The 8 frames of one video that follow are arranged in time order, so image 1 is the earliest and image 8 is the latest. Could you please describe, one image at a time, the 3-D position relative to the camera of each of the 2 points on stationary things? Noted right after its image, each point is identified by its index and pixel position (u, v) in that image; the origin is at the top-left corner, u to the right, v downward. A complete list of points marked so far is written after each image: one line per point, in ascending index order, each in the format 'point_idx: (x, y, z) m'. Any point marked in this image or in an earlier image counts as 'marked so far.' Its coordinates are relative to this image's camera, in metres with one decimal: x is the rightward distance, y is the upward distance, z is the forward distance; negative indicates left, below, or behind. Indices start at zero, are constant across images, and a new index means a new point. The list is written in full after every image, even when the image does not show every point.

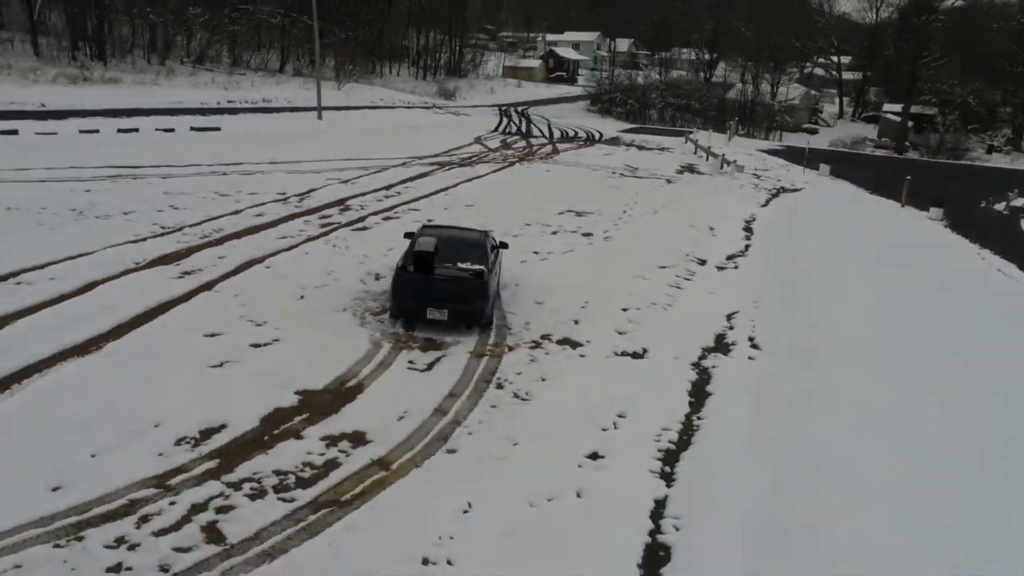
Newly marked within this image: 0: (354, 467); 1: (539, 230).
0: (-1.4, -1.5, +6.4) m
1: (+0.6, +1.2, +16.5) m
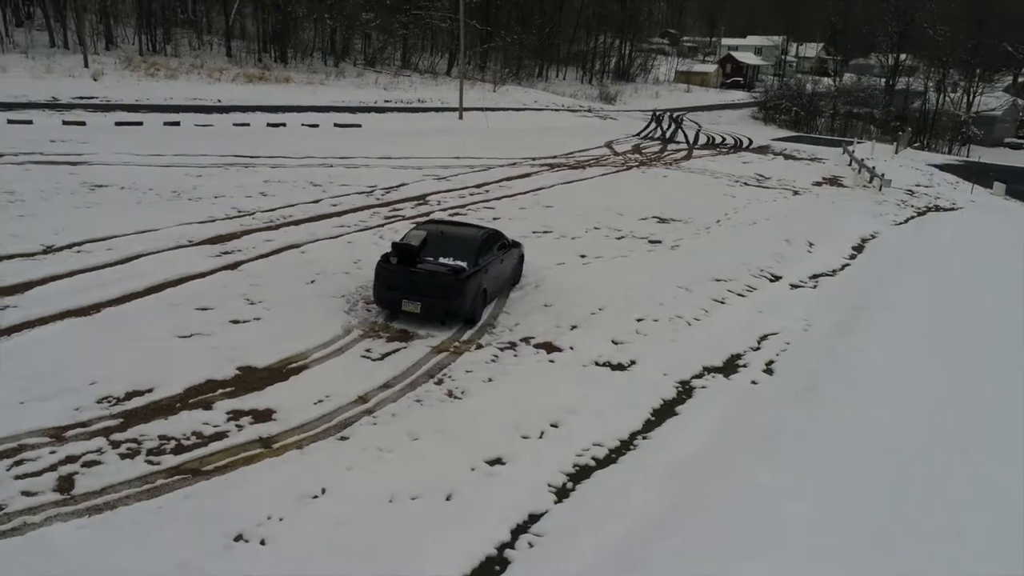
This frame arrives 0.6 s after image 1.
0: (-2.4, -1.3, +6.6) m
1: (+1.9, +1.1, +16.1) m
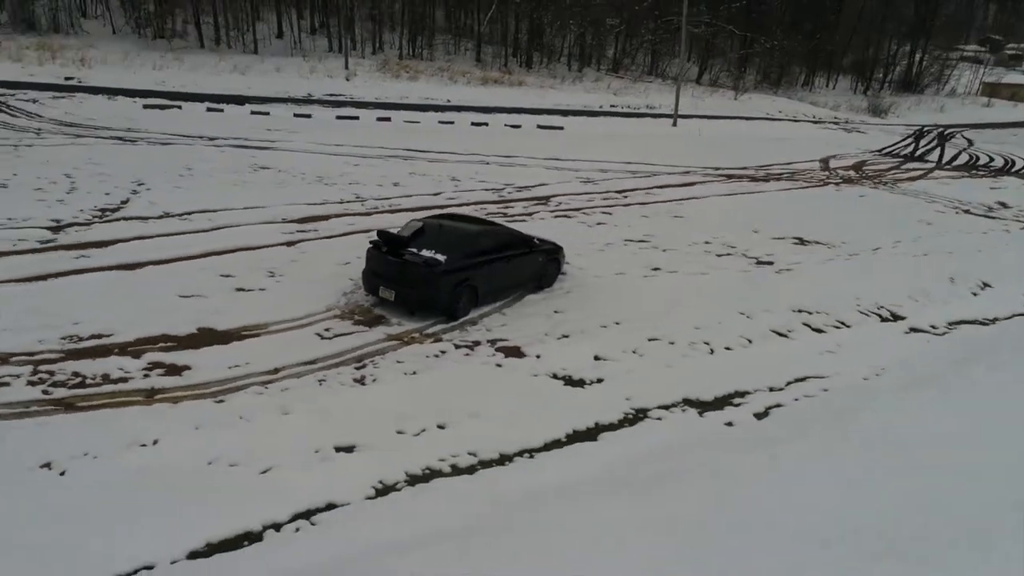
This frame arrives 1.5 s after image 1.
0: (-3.8, -1.0, +7.4) m
1: (+3.8, +0.7, +14.8) m
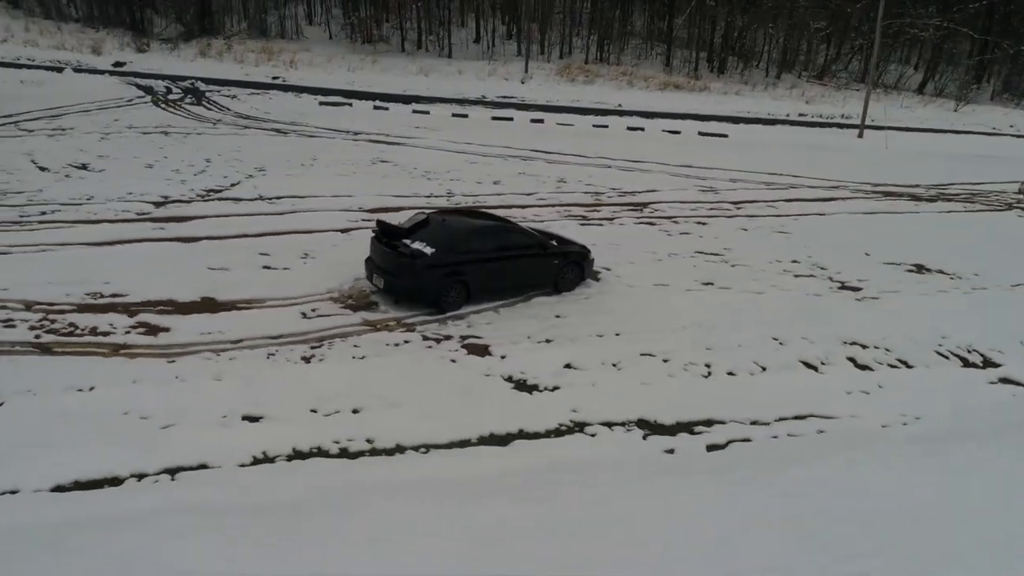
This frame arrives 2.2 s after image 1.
0: (-4.5, -0.6, +8.4) m
1: (+4.8, +0.3, +13.5) m
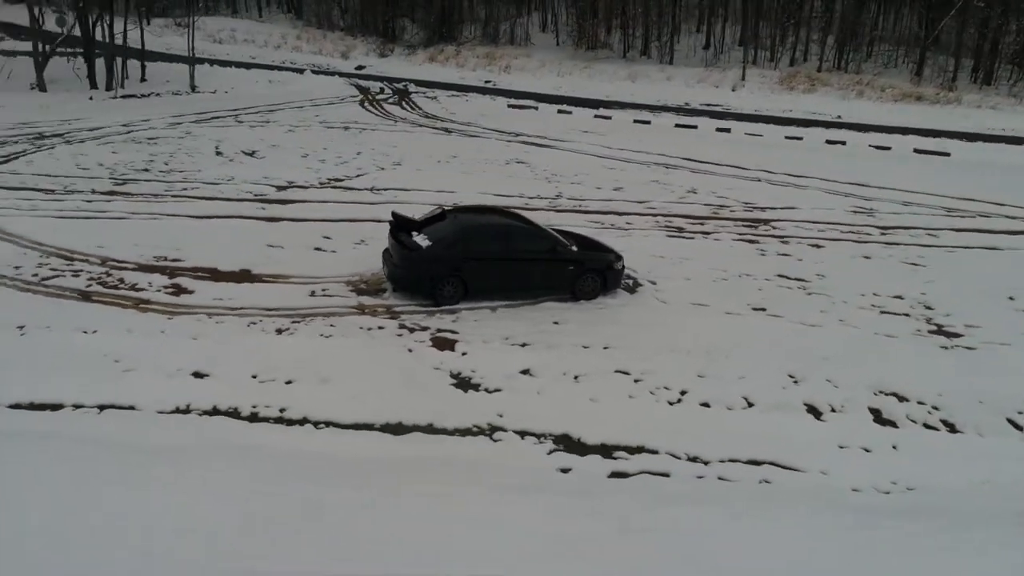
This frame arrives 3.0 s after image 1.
0: (-4.9, -0.1, +9.9) m
1: (+5.6, -0.2, +11.8) m
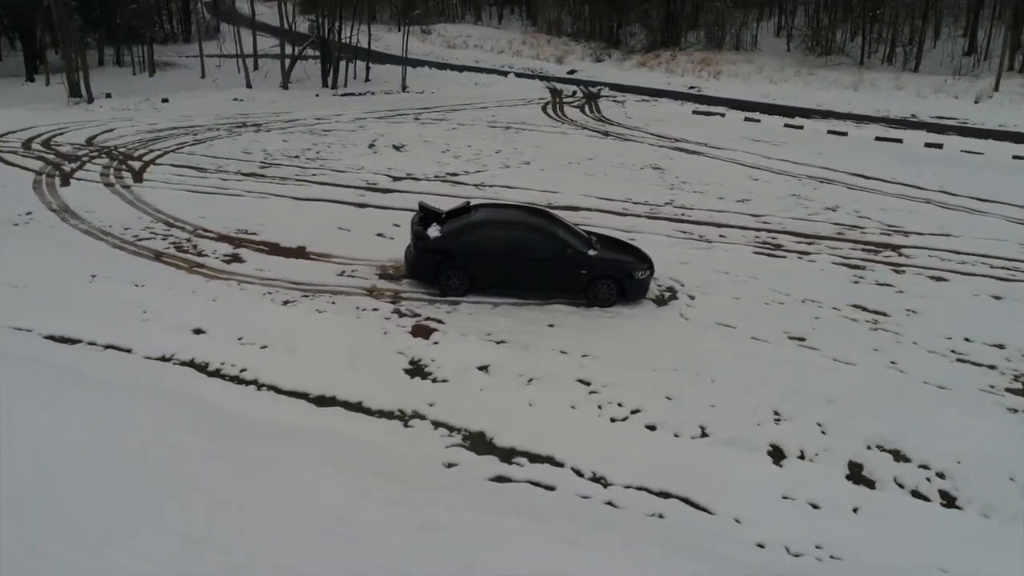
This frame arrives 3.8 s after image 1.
0: (-4.8, +0.4, +11.4) m
1: (+5.8, -0.8, +10.0) m
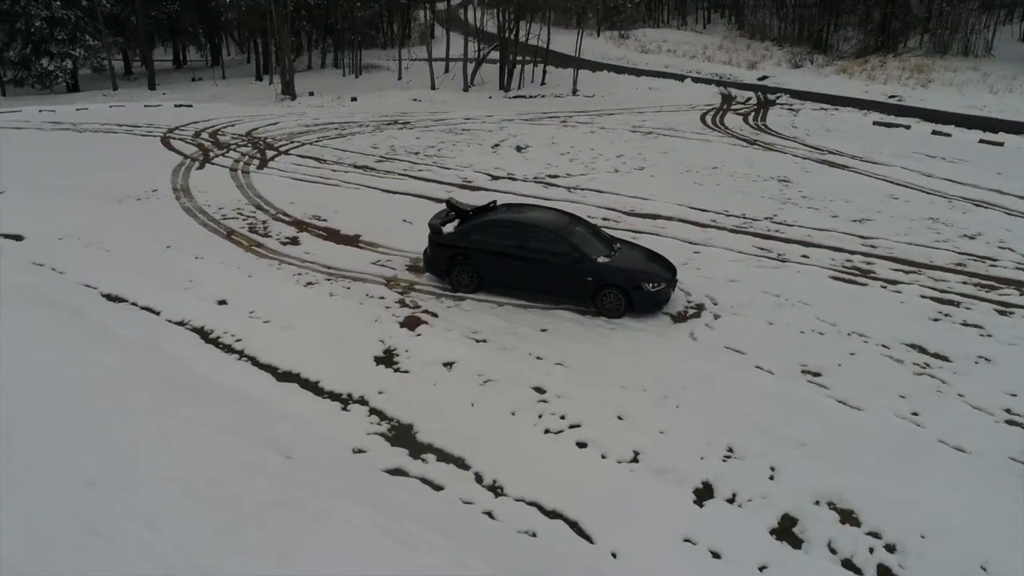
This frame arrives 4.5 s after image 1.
0: (-4.2, +0.8, +12.5) m
1: (+5.4, -1.3, +8.3) m
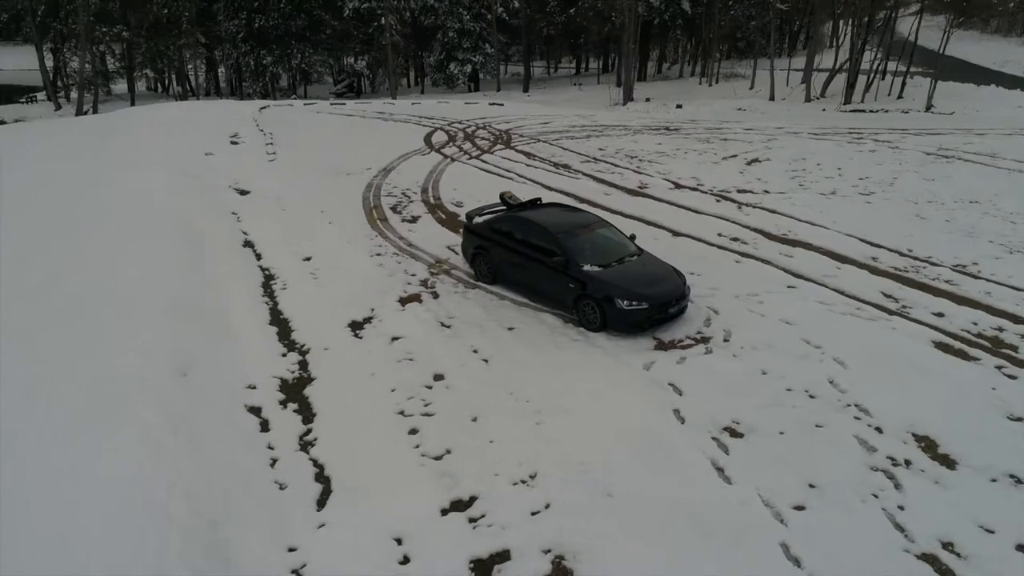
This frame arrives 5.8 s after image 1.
0: (-2.3, +1.4, +14.3) m
1: (+3.4, -2.0, +5.9) m
